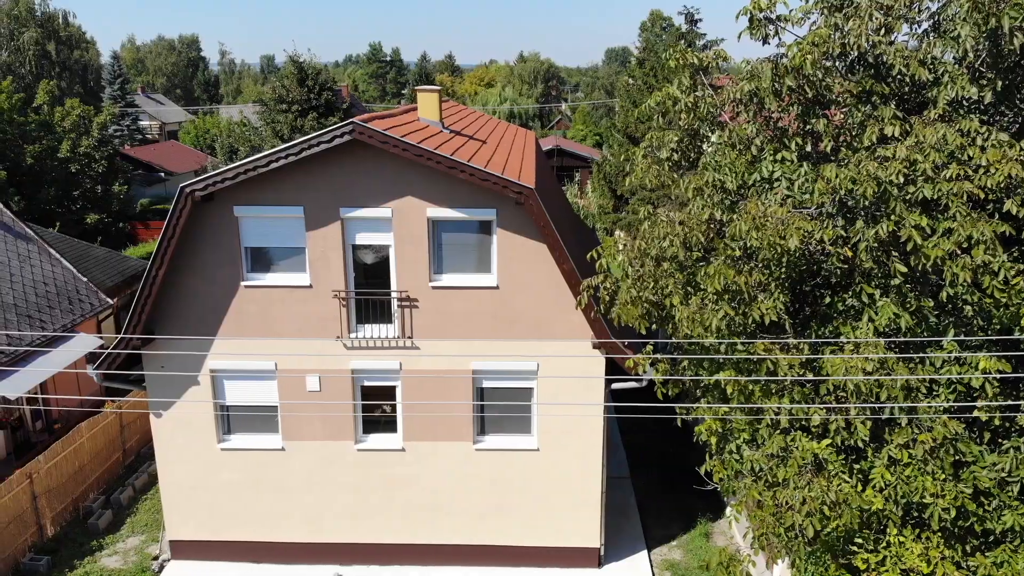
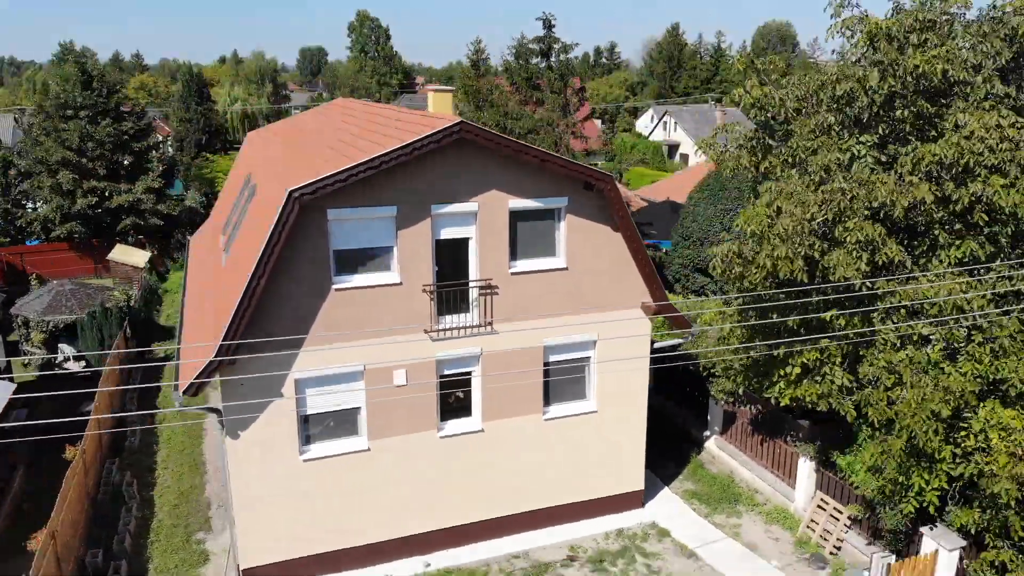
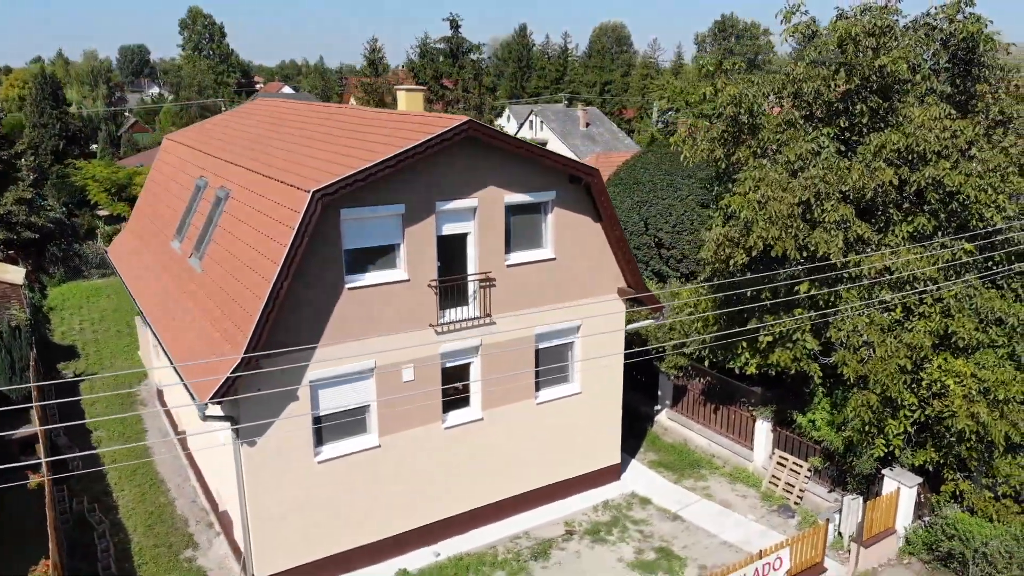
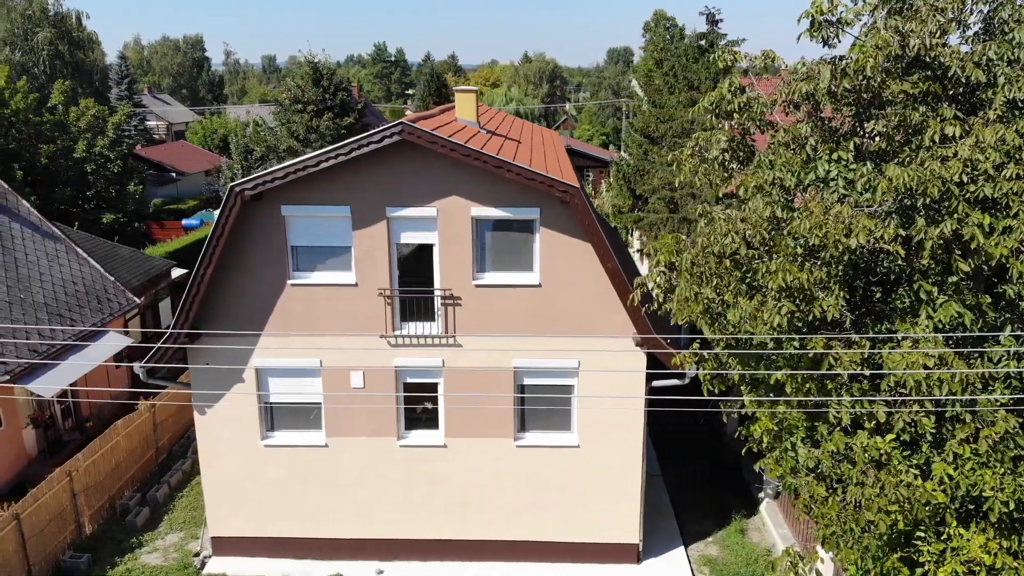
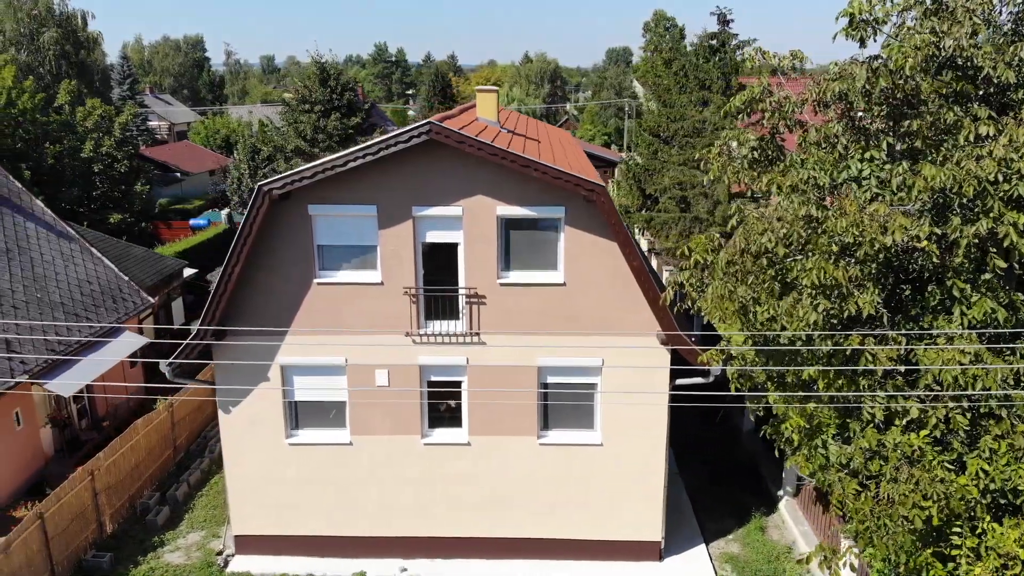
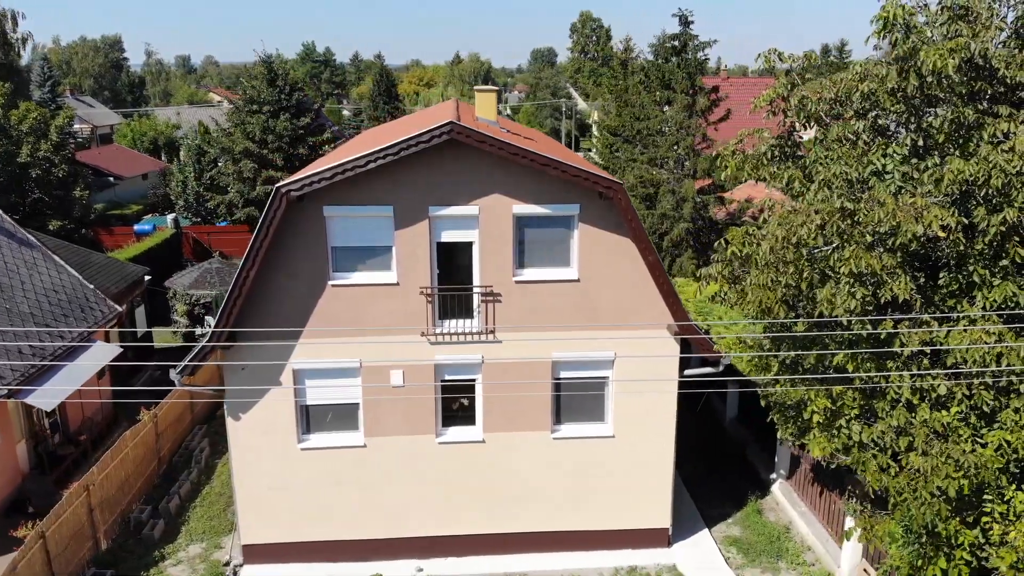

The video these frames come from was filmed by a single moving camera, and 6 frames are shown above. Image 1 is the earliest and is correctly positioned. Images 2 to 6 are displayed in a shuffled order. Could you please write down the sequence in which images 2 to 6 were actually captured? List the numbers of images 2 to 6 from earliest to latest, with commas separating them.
4, 5, 6, 2, 3
